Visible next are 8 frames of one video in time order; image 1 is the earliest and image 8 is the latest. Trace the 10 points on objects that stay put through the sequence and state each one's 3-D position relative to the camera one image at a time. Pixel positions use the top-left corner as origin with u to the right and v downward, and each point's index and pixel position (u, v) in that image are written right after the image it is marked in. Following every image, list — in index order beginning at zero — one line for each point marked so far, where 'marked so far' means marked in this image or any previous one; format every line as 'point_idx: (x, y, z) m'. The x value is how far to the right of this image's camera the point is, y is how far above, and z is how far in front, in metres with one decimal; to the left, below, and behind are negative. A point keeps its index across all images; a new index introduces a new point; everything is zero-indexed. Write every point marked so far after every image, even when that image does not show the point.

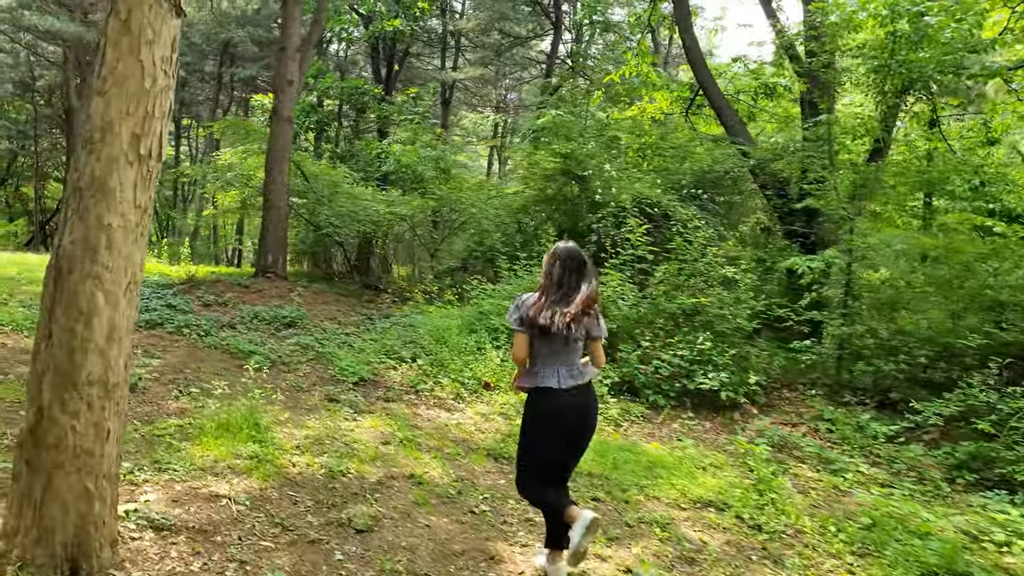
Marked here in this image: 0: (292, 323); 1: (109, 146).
0: (-2.9, -0.5, +10.5) m
1: (-1.8, +0.6, +3.6) m
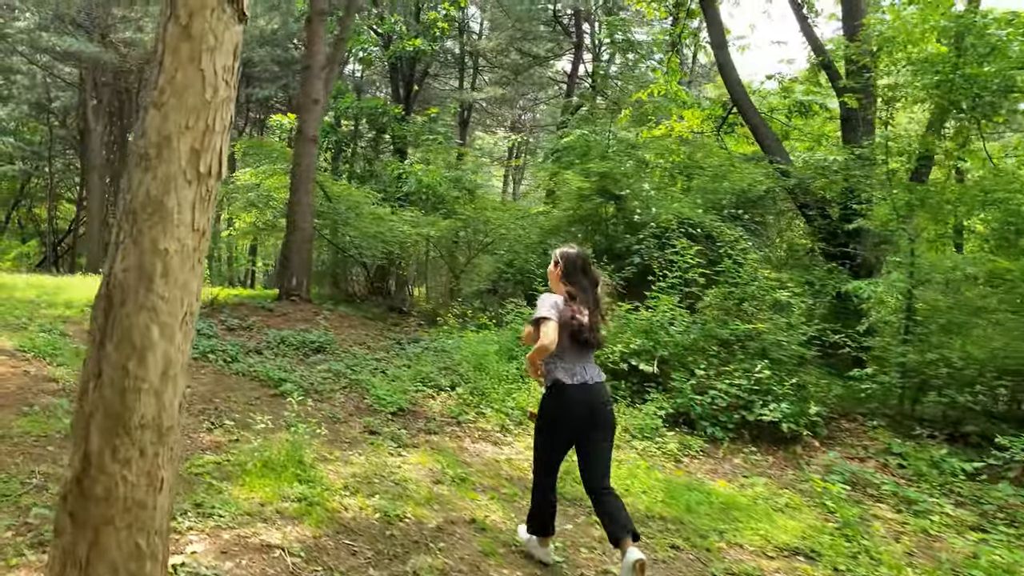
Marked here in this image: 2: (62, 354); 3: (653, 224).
0: (-2.4, -0.8, +10.2) m
1: (-1.4, +0.5, +3.2) m
2: (-5.0, -0.8, +8.8) m
3: (+1.8, +0.8, +10.0) m
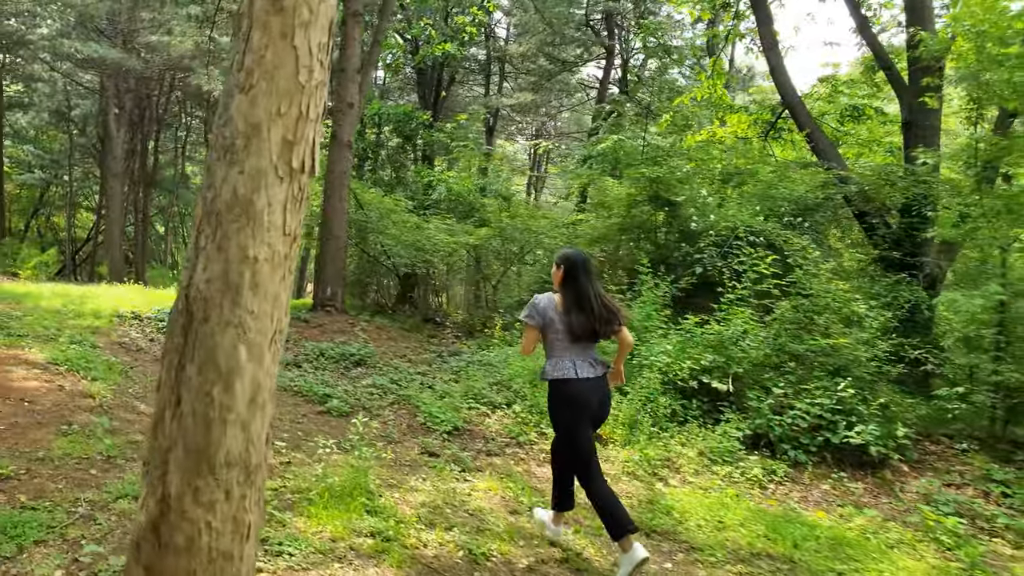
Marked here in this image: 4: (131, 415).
0: (-1.8, -0.9, +9.7) m
1: (-0.9, +0.5, +2.8) m
2: (-4.4, -0.9, +8.4) m
3: (+2.4, +0.7, +9.5) m
4: (-3.3, -1.1, +6.9) m
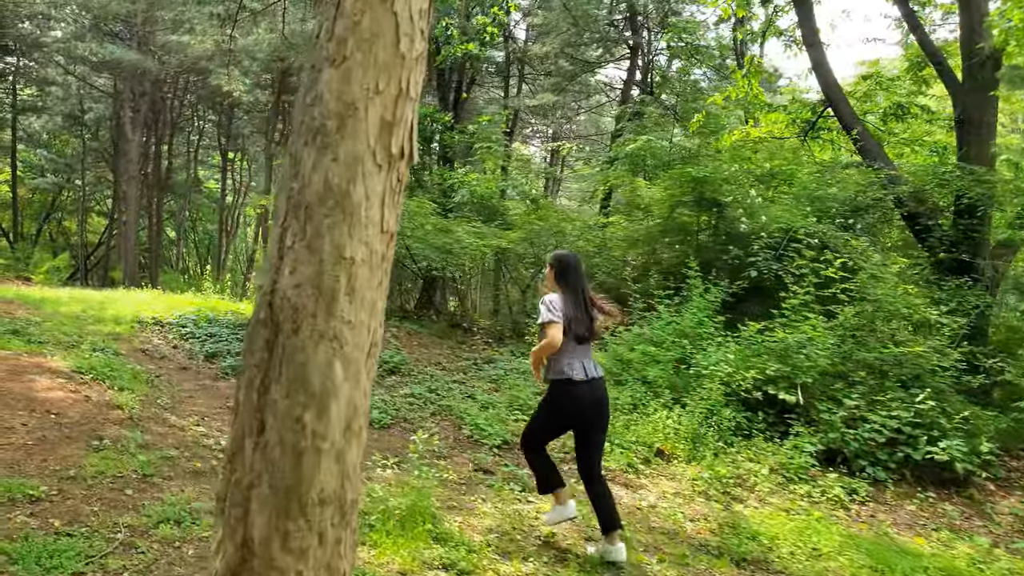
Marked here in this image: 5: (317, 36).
0: (-1.4, -1.0, +9.3) m
1: (-0.5, +0.4, +2.4) m
2: (-3.9, -0.9, +8.0) m
3: (+2.9, +0.6, +9.1) m
4: (-2.9, -1.1, +6.5) m
5: (-0.6, +0.8, +2.5) m
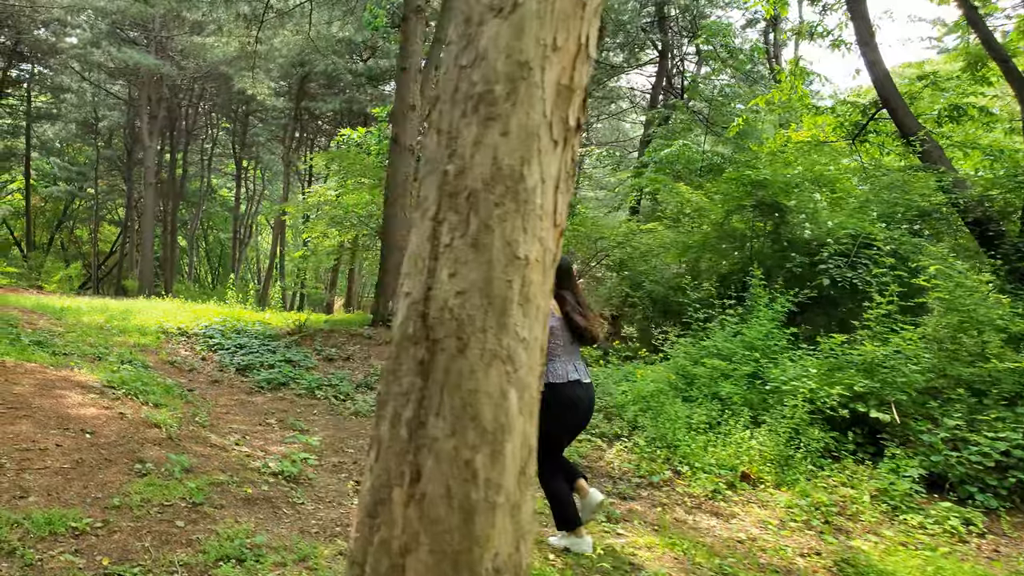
0: (-0.8, -1.1, +8.8) m
1: (0.0, +0.4, +1.9) m
2: (-3.4, -1.0, +7.6) m
3: (+3.4, +0.5, +8.6) m
4: (-2.3, -1.2, +6.1) m
5: (-0.1, +0.8, +2.0) m
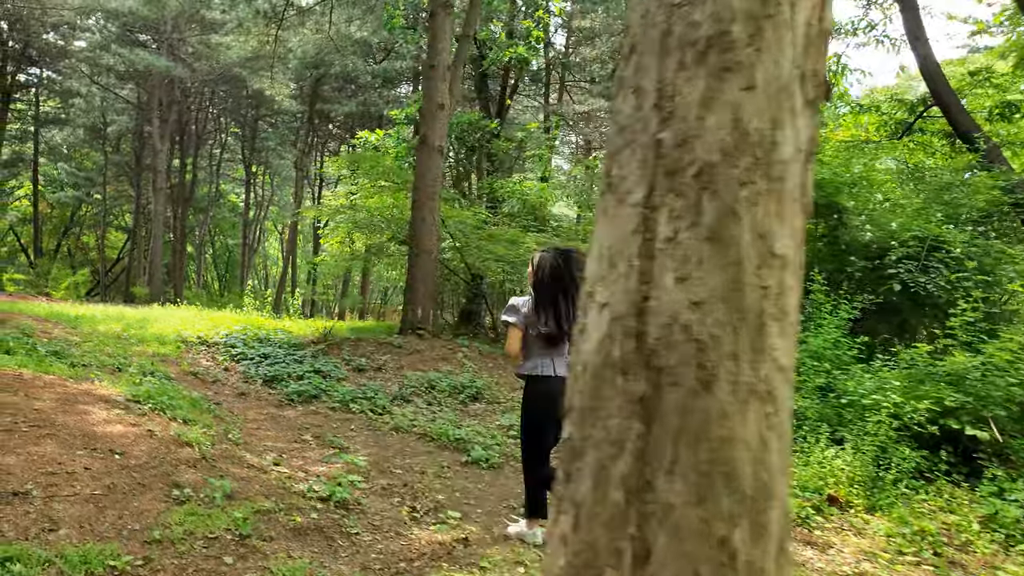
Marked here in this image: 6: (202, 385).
0: (-0.3, -1.1, +8.3) m
1: (+0.5, +0.4, +1.4) m
2: (-2.9, -1.1, +7.1) m
3: (+3.9, +0.5, +8.1) m
4: (-1.9, -1.3, +5.6) m
5: (+0.3, +0.7, +1.5) m
6: (-3.4, -1.1, +8.7) m
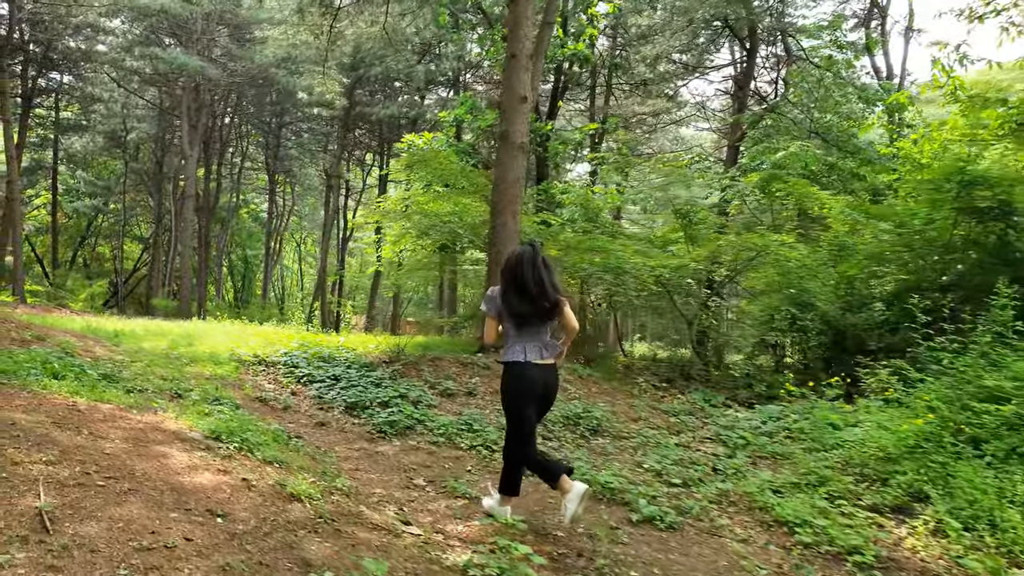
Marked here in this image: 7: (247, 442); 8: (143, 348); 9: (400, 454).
0: (+0.8, -1.3, +7.1) m
1: (+1.5, +0.4, +0.2) m
2: (-1.8, -1.2, +5.9) m
3: (+5.0, +0.3, +6.9) m
4: (-0.8, -1.3, +4.4) m
5: (+1.4, +0.7, +0.4) m
6: (-2.2, -1.2, +7.5) m
7: (-1.9, -1.1, +5.8) m
8: (-4.5, -0.7, +9.7) m
9: (-0.9, -1.3, +6.5) m
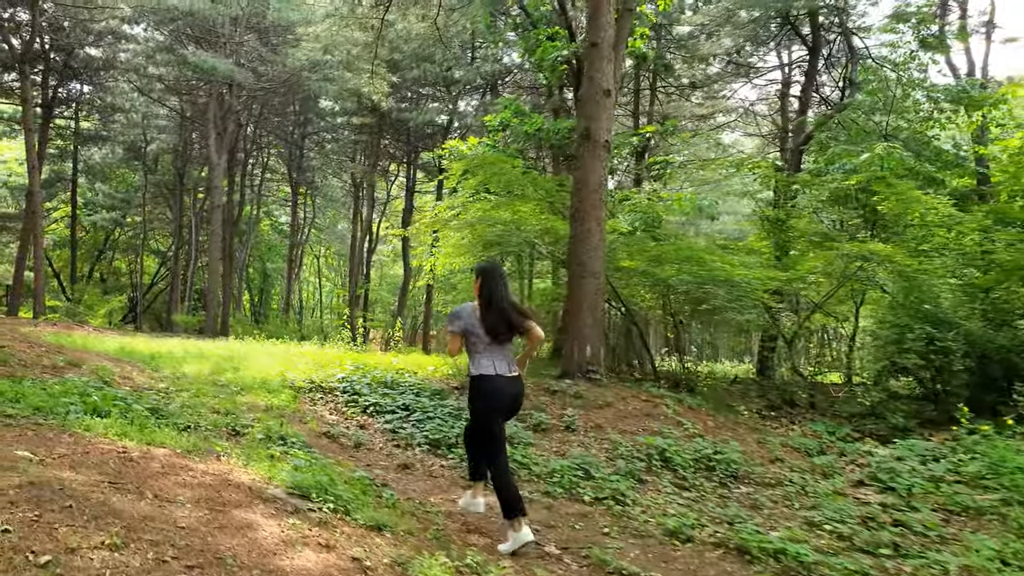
0: (+1.7, -1.4, +6.0) m
1: (+2.4, +0.4, -0.9) m
2: (-0.9, -1.3, +4.8) m
3: (+5.9, +0.2, +5.8) m
4: (+0.1, -1.4, +3.3) m
5: (+2.2, +0.7, -0.7) m
6: (-1.3, -1.3, +6.4) m
7: (-1.0, -1.2, +4.7) m
8: (-3.5, -0.9, +8.7) m
9: (0.0, -1.5, +5.4) m
